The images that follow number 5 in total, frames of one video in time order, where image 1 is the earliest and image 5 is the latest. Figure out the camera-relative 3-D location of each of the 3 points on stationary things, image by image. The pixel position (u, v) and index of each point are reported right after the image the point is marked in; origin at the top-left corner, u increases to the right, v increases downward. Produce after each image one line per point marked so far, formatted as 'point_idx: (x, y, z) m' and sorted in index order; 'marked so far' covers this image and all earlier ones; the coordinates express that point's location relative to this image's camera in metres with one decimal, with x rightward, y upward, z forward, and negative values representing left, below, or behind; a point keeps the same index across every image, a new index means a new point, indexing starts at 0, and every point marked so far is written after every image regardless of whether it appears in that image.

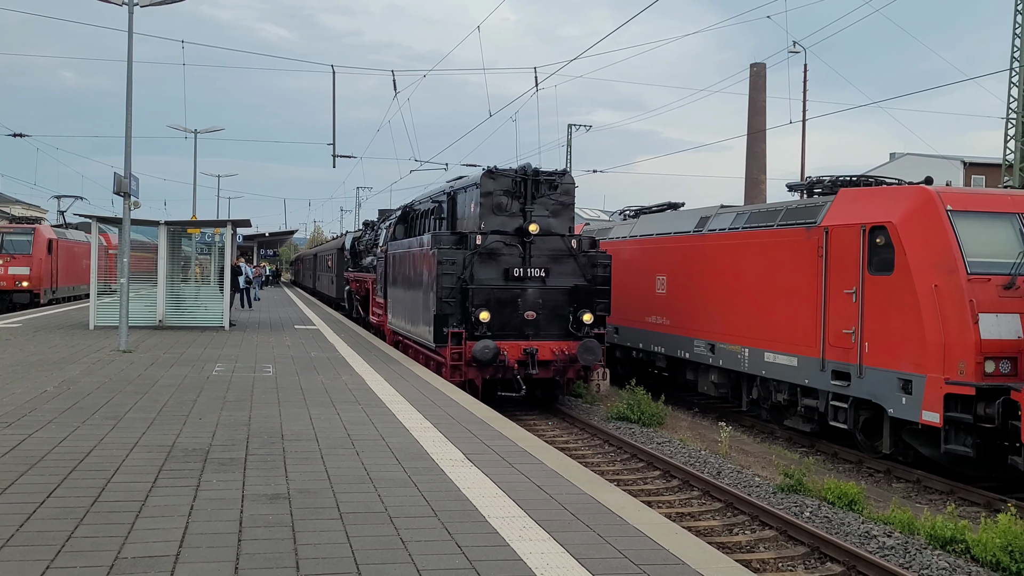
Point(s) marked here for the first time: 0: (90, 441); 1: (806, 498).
0: (-4.2, -1.5, +8.0) m
1: (+3.1, -2.2, +8.4) m
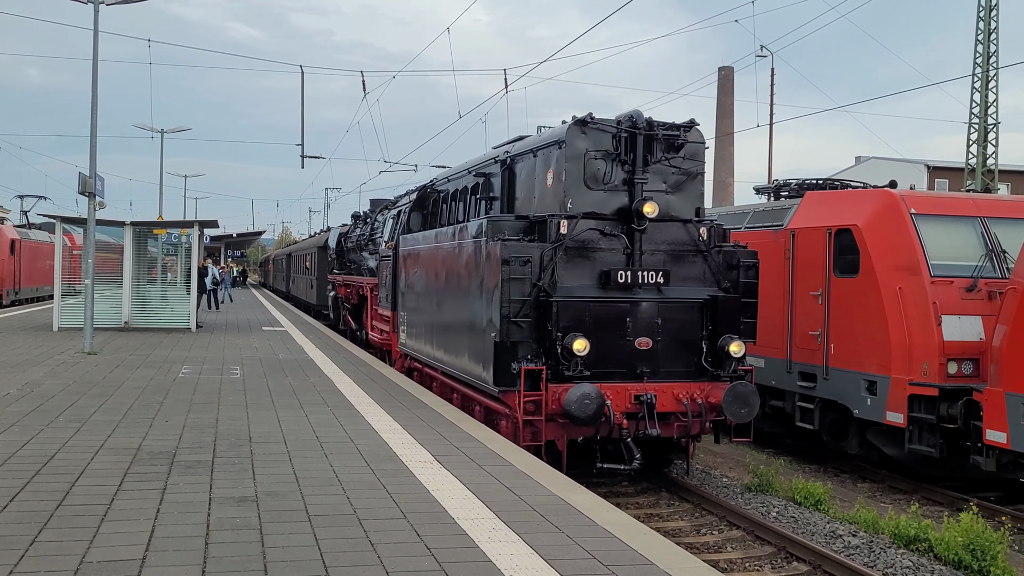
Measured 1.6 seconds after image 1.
0: (-4.6, -1.5, +7.9) m
1: (+2.8, -2.2, +8.4) m
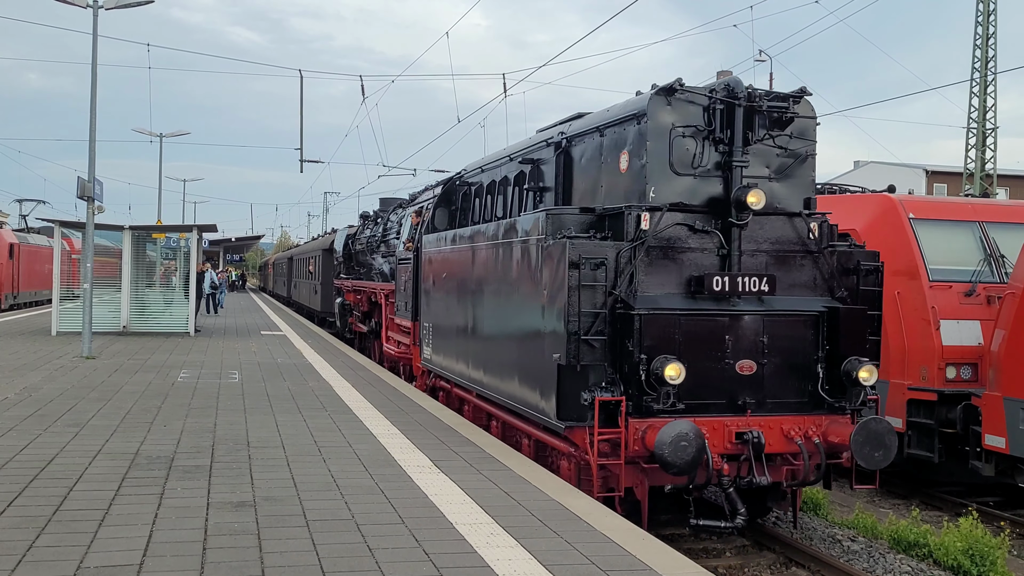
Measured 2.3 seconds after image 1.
0: (-4.6, -1.6, +7.8) m
1: (+2.8, -2.3, +8.4) m
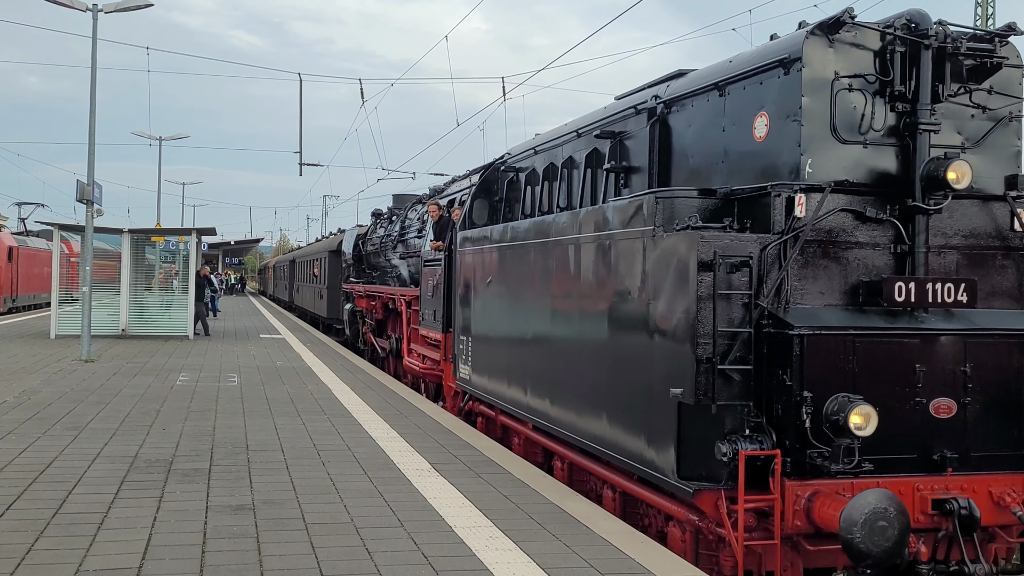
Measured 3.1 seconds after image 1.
0: (-4.6, -1.6, +7.8) m
1: (+2.7, -2.3, +8.4) m
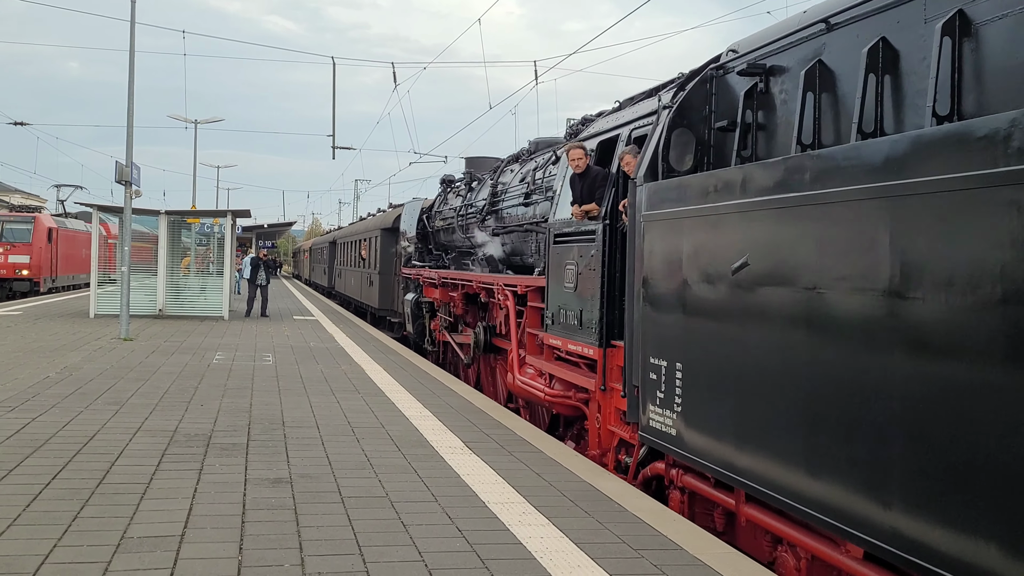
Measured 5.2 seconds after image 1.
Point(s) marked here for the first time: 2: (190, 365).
0: (-4.2, -1.4, +8.0) m
1: (+3.1, -2.1, +8.6) m
2: (-4.3, -1.1, +10.3) m
